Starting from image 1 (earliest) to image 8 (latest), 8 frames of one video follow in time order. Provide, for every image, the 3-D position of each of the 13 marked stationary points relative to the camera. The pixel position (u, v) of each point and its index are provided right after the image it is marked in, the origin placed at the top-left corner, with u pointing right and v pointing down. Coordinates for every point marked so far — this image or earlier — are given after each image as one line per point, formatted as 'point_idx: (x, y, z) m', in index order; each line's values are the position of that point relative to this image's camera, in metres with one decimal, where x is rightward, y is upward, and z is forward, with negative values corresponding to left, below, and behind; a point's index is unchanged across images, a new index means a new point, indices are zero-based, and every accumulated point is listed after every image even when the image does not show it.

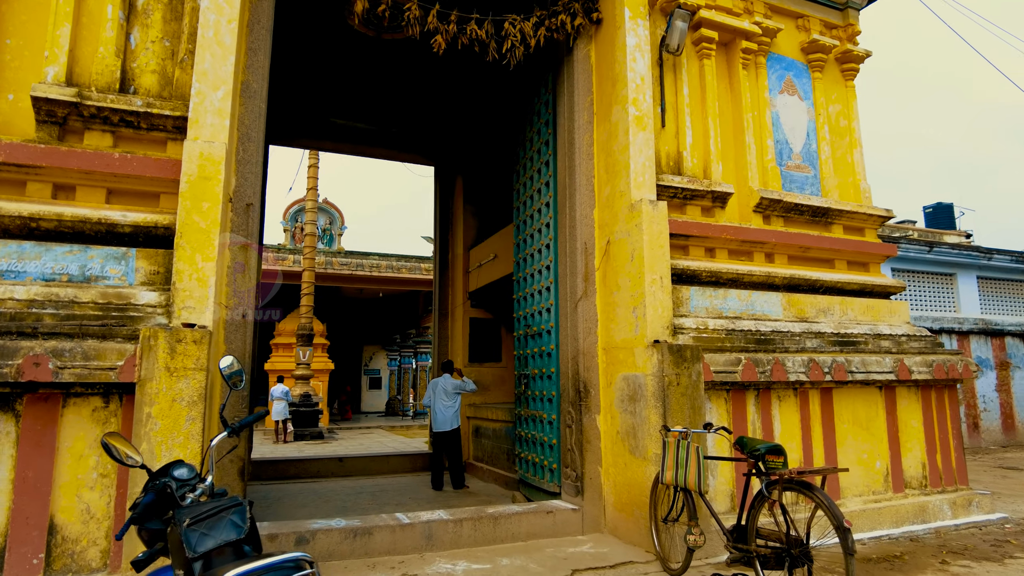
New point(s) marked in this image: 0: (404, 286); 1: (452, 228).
0: (-2.8, 0.0, +16.5) m
1: (-0.7, +0.8, +8.1) m
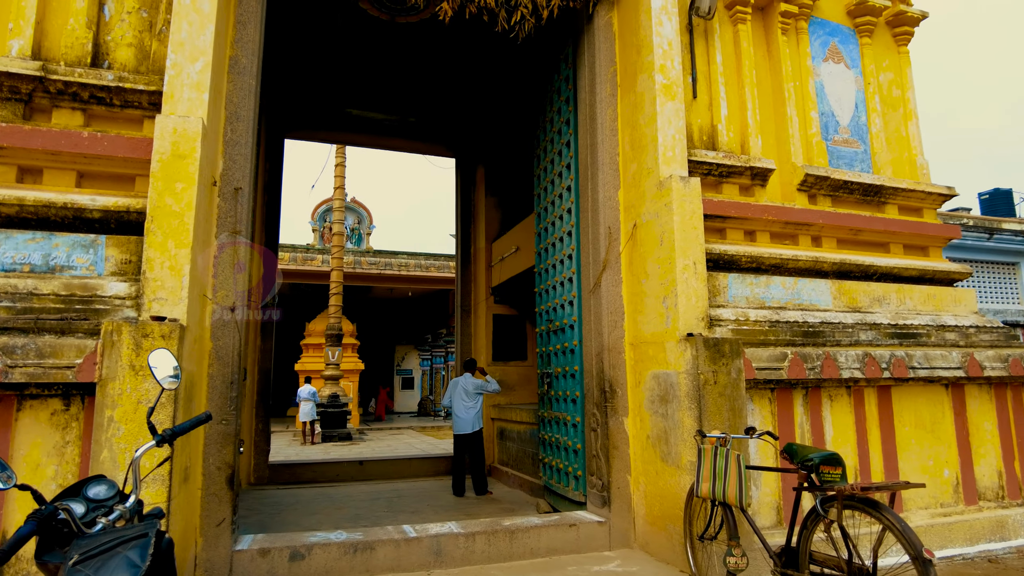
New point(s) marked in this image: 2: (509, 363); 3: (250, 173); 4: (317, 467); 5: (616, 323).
0: (-2.0, +0.1, +16.3) m
1: (-0.5, +0.8, +7.7) m
2: (0.0, -0.9, +7.3) m
3: (-1.5, +0.6, +3.6) m
4: (-2.1, -1.9, +6.9) m
5: (+0.7, -0.2, +4.1) m
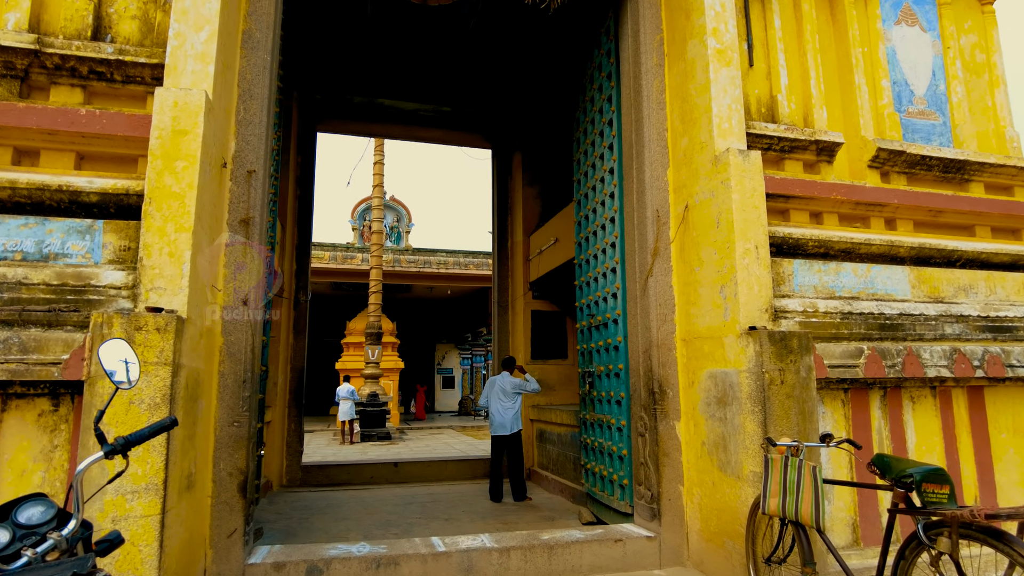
0: (-1.0, +0.1, +16.0) m
1: (0.0, +0.9, +7.4) m
2: (+0.4, -0.8, +7.0) m
3: (-1.3, +0.7, +3.3) m
4: (-1.7, -1.9, +6.7) m
5: (+0.9, -0.2, +3.7) m
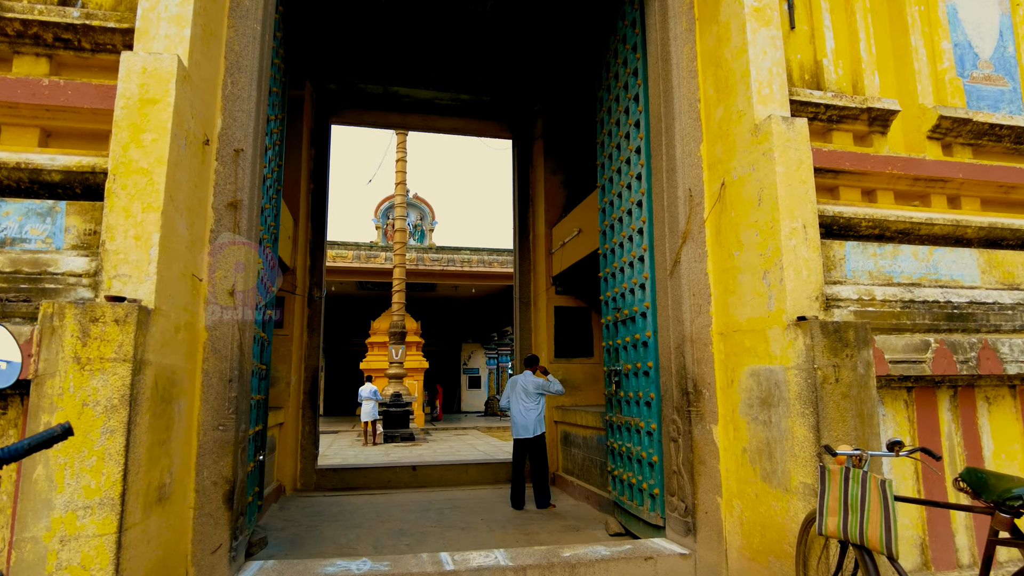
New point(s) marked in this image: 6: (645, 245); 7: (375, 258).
0: (-0.4, +0.2, +15.7) m
1: (+0.2, +0.9, +7.1) m
2: (+0.6, -0.7, +6.6) m
3: (-1.2, +0.7, +3.0) m
4: (-1.5, -1.9, +6.4) m
5: (+1.0, -0.1, +3.3) m
6: (+0.8, +0.3, +3.9) m
7: (-3.3, +0.7, +15.6) m
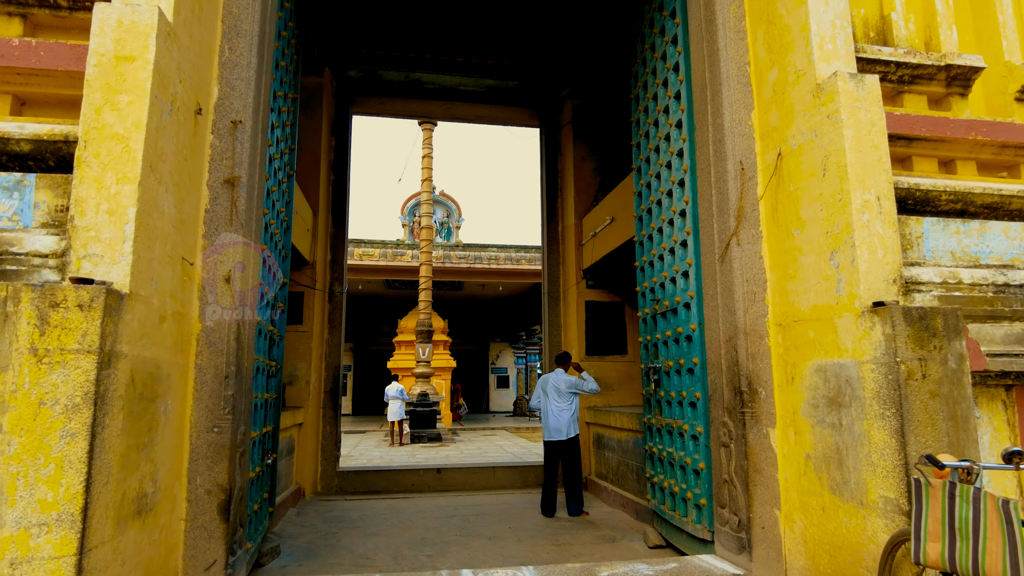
0: (+0.3, +0.2, +15.4) m
1: (+0.5, +1.0, +6.7) m
2: (+0.9, -0.7, +6.2) m
3: (-1.1, +0.8, +2.7) m
4: (-1.2, -1.8, +6.2) m
5: (+1.1, 0.0, +2.9) m
6: (+1.0, +0.3, +3.5) m
7: (-2.6, +0.8, +15.4) m
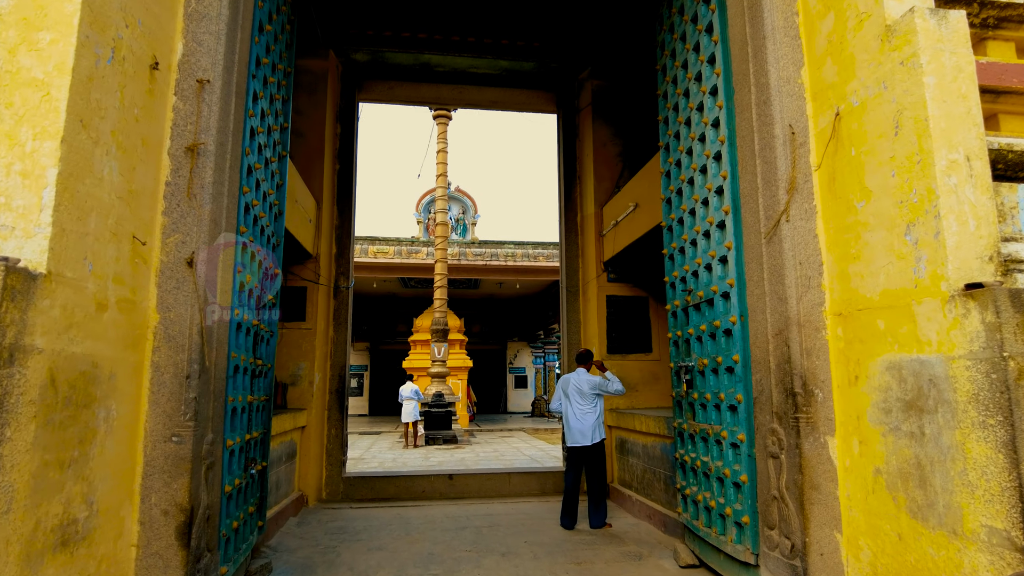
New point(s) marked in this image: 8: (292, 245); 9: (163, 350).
0: (+0.7, +0.3, +15.0) m
1: (+0.7, +1.1, +6.3) m
2: (+1.1, -0.6, +5.8) m
3: (-1.1, +0.8, +2.4) m
4: (-1.0, -1.7, +5.8) m
5: (+1.1, 0.0, +2.5) m
6: (+1.0, +0.4, +3.1) m
7: (-2.2, +0.8, +15.1) m
8: (-1.8, +0.4, +5.4) m
9: (-1.1, -0.2, +2.1) m
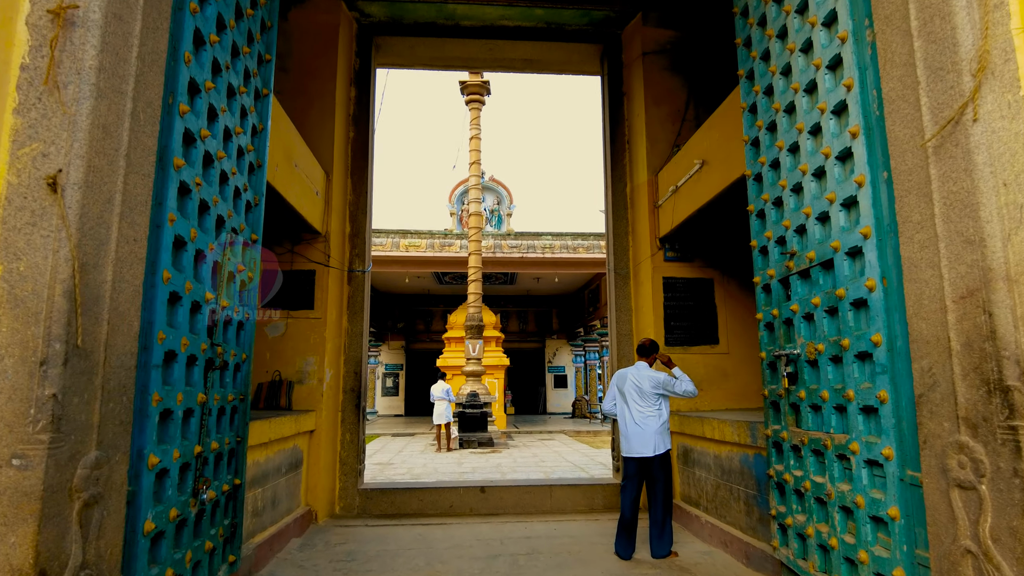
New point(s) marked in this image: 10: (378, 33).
0: (+1.5, +0.5, +14.1) m
1: (+1.0, +1.2, +5.4) m
2: (+1.4, -0.5, +4.9) m
3: (-1.0, +1.0, +1.6) m
4: (-0.7, -1.6, +5.0) m
5: (+1.3, +0.2, +1.6) m
6: (+1.2, +0.6, +2.2) m
7: (-1.4, +1.0, +14.4) m
8: (-1.6, +0.5, +4.6) m
9: (-1.0, -0.1, +1.3) m
10: (-1.2, +2.3, +5.7) m
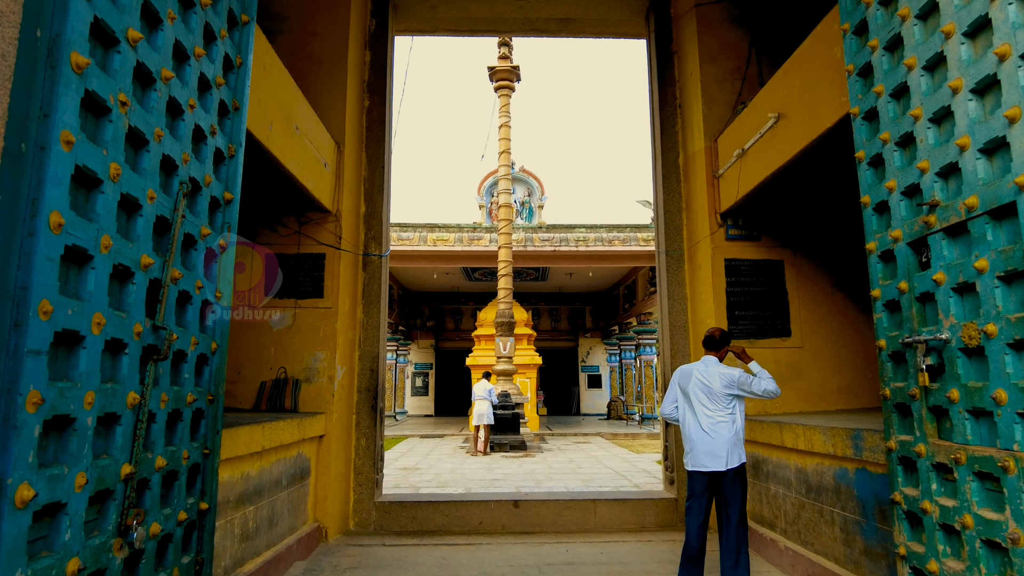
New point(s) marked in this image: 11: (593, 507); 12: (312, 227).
0: (+2.2, +0.6, +13.3) m
1: (+1.3, +1.3, +4.7) m
2: (+1.6, -0.3, +4.2) m
3: (-0.9, +1.1, +1.0) m
4: (-0.4, -1.5, +4.4) m
5: (+1.3, +0.3, +0.9) m
6: (+1.3, +0.7, +1.5) m
7: (-0.7, +1.1, +13.7) m
8: (-1.3, +0.6, +4.0) m
9: (-1.0, 0.0, +0.7) m
10: (-0.9, +2.4, +5.1) m
11: (+0.6, -1.5, +4.4) m
12: (-1.4, +0.4, +4.4) m
